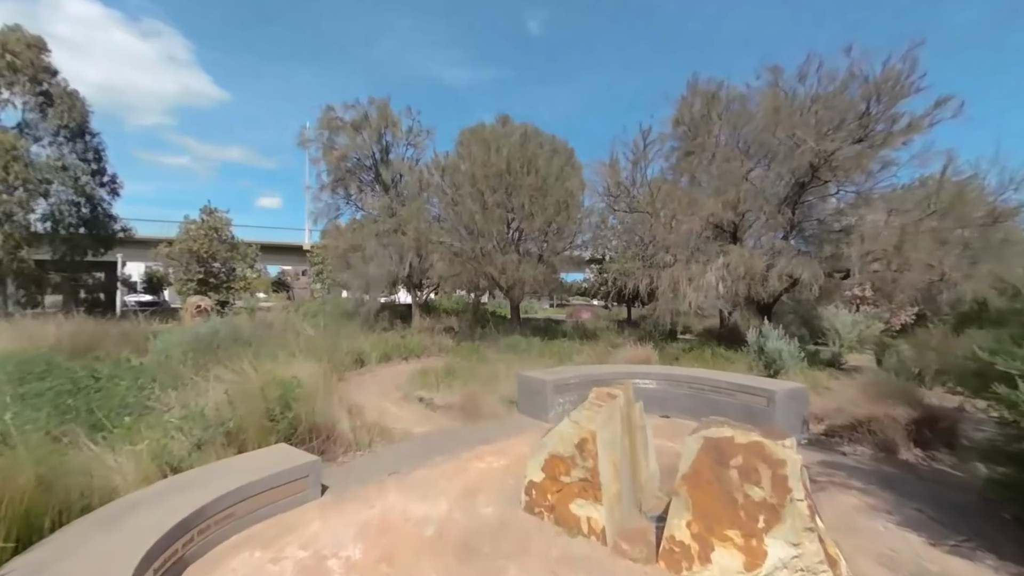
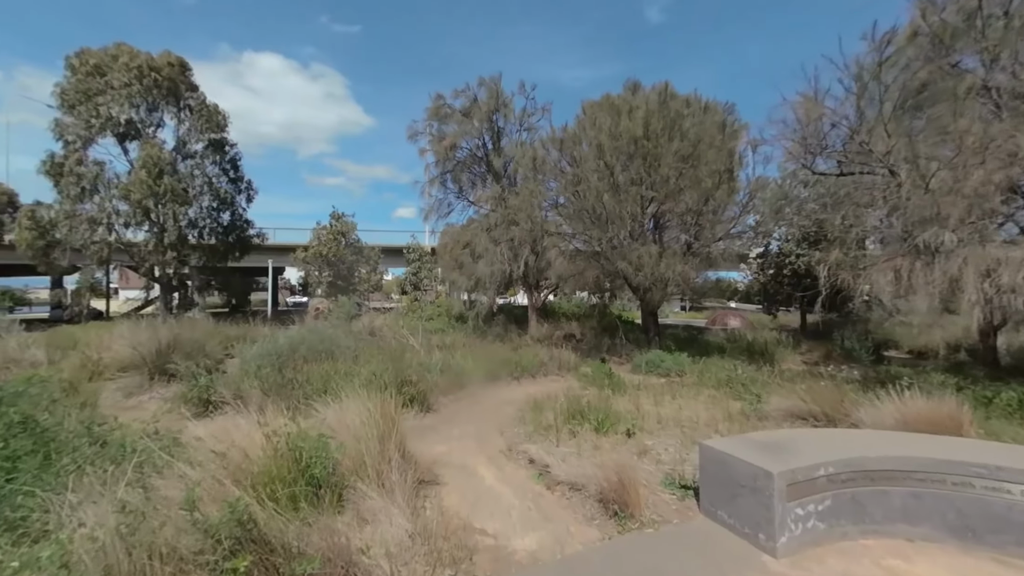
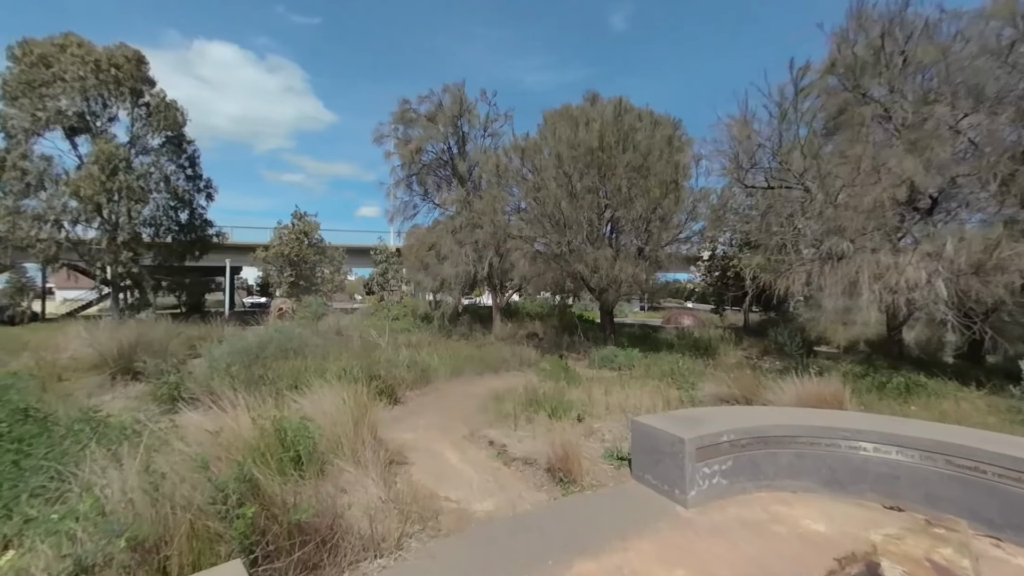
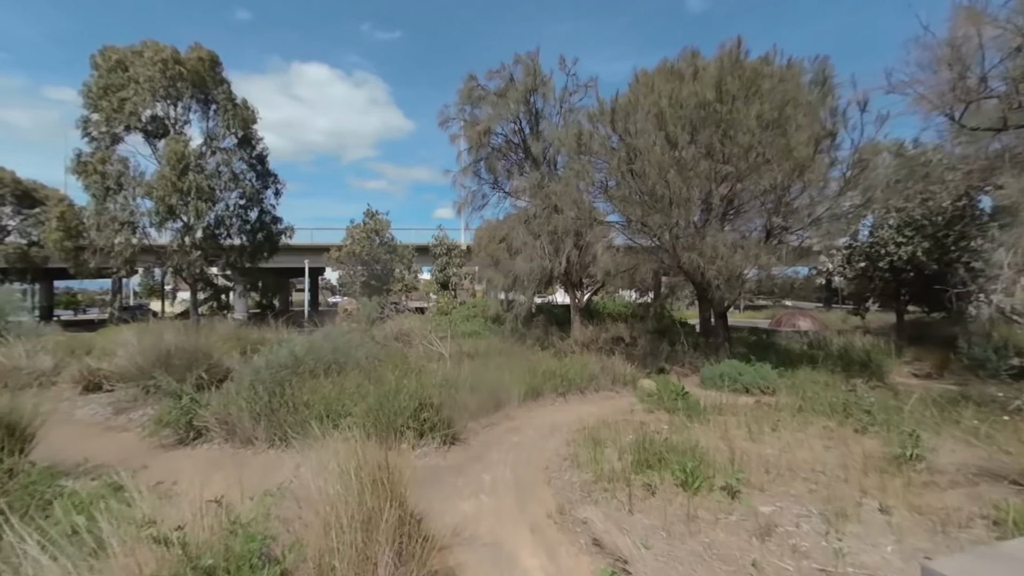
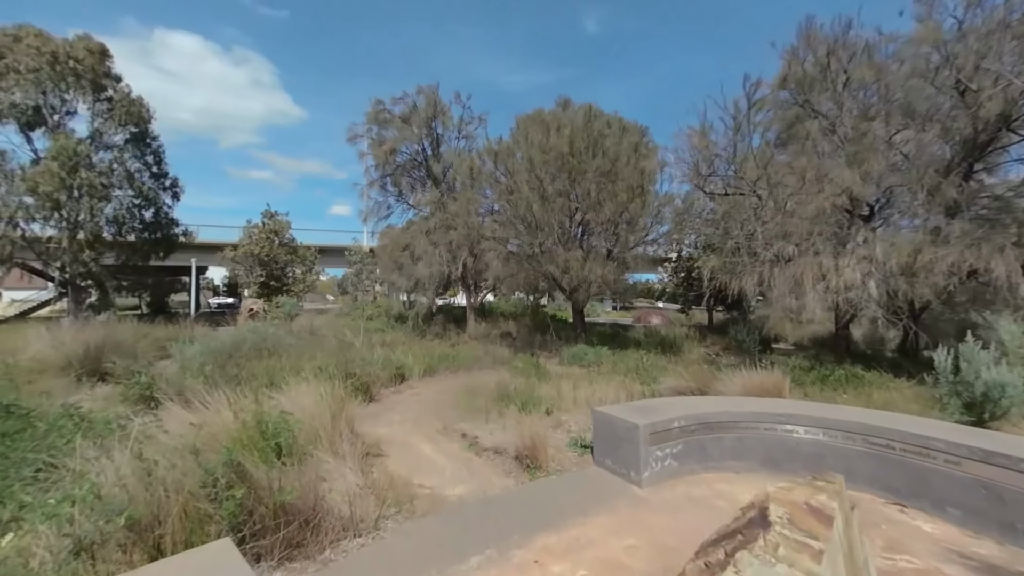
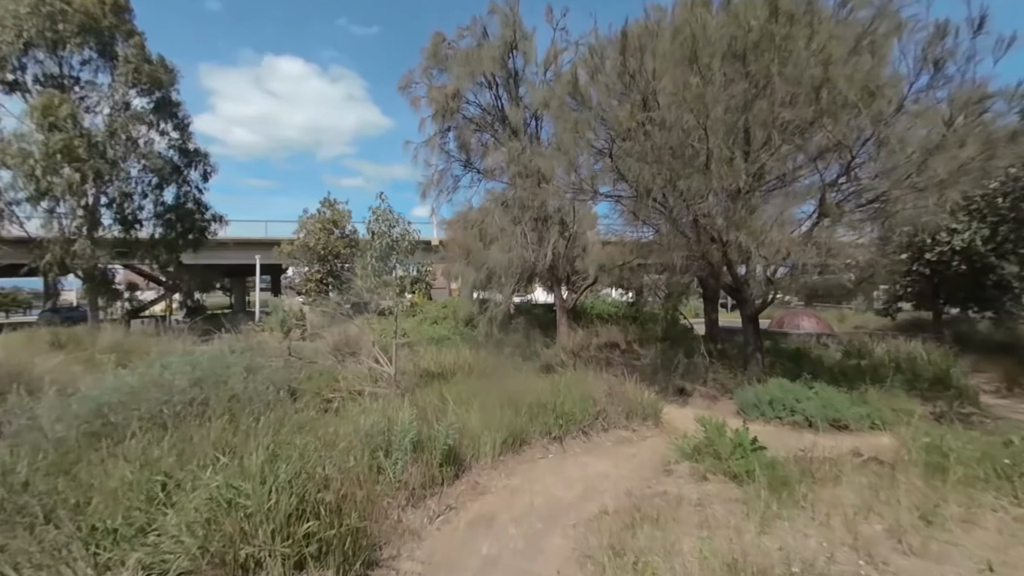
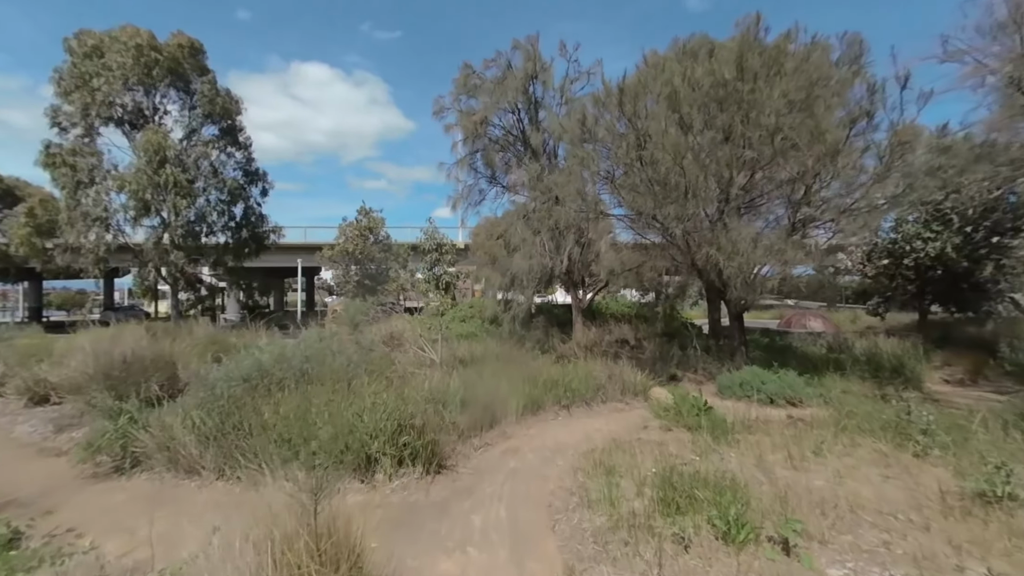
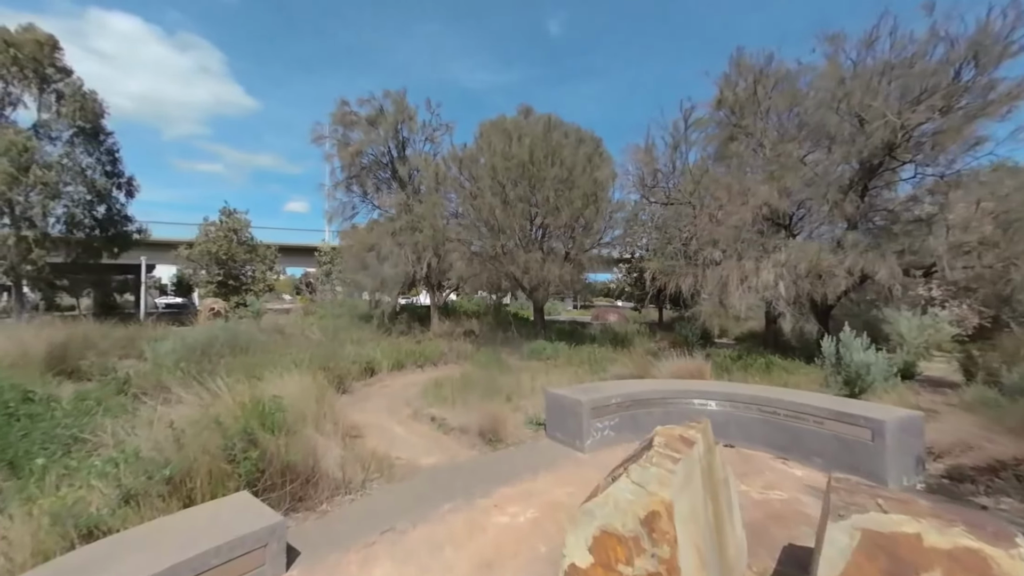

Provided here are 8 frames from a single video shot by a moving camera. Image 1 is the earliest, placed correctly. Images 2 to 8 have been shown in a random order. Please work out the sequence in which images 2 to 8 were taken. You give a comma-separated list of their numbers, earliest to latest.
8, 5, 3, 2, 4, 7, 6
